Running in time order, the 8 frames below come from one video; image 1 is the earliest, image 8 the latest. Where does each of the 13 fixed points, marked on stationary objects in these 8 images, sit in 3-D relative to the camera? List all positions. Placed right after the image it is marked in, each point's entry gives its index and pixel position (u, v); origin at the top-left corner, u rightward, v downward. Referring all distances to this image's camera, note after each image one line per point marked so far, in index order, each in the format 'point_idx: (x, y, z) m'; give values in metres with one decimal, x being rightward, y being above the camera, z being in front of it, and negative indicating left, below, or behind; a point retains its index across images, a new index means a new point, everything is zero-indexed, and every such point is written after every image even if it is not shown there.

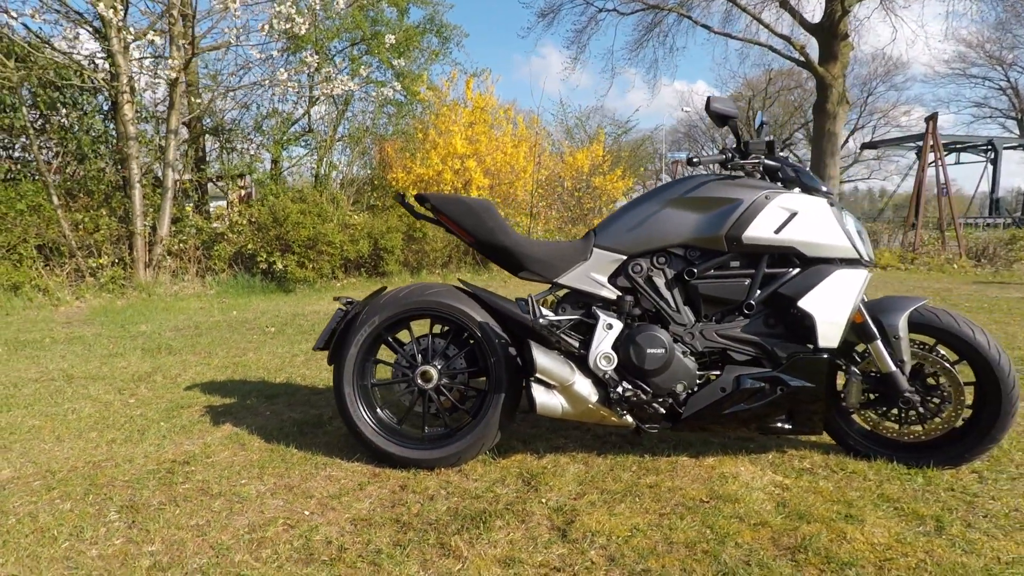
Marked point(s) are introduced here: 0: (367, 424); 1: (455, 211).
0: (-0.7, -0.7, +3.0) m
1: (-0.3, +0.4, +3.1) m
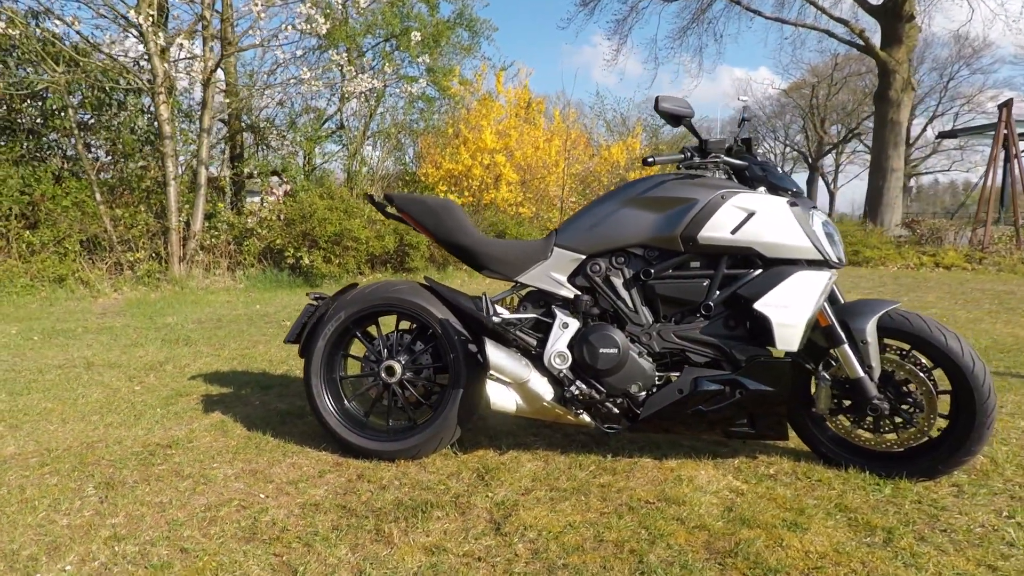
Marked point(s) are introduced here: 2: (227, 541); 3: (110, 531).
0: (-1.0, -0.7, +3.2) m
1: (-0.5, +0.4, +3.2) m
2: (-1.1, -1.0, +2.4) m
3: (-1.6, -1.0, +2.4) m
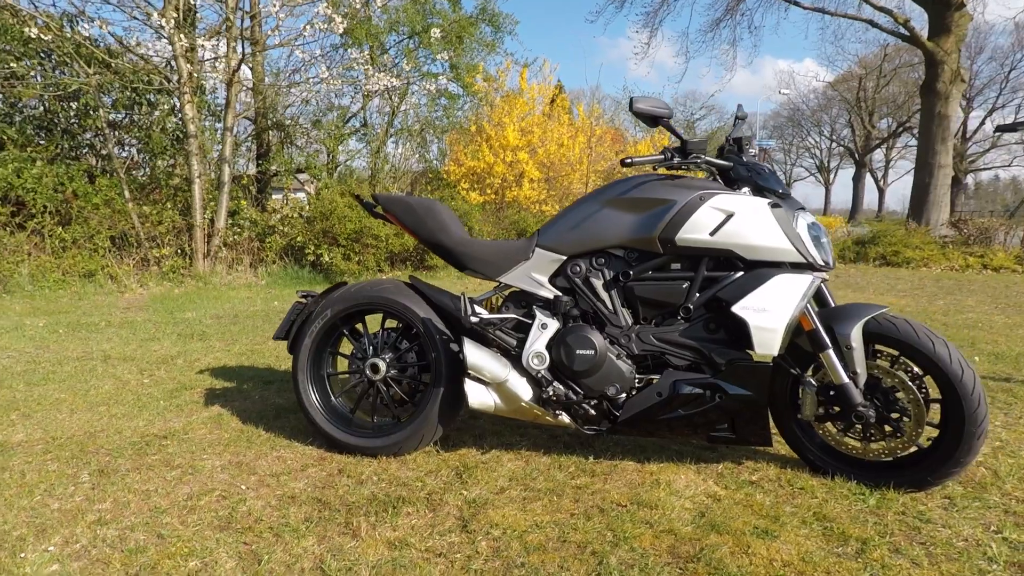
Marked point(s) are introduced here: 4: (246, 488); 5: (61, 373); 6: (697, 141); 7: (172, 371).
0: (-1.1, -0.7, +3.3) m
1: (-0.6, +0.4, +3.3) m
2: (-1.3, -1.0, +2.5) m
3: (-1.8, -1.0, +2.5) m
4: (-1.3, -0.9, +2.8) m
5: (-3.1, -0.6, +4.1) m
6: (+0.9, +0.7, +3.0) m
7: (-2.4, -0.6, +4.4) m
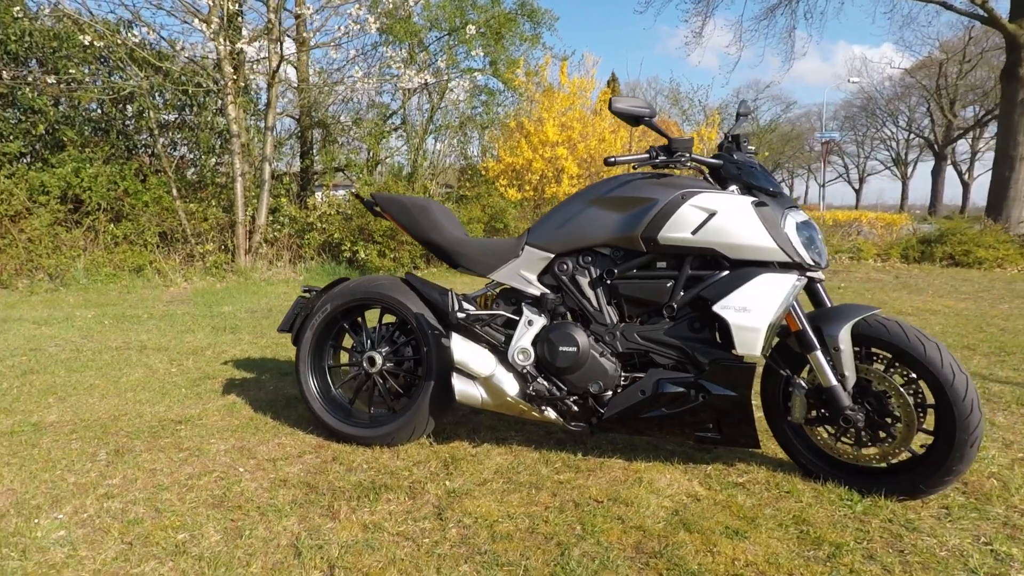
0: (-1.1, -0.6, +3.5) m
1: (-0.7, +0.4, +3.4) m
2: (-1.4, -1.0, +2.7) m
3: (-1.9, -0.9, +2.8) m
4: (-1.4, -0.9, +3.0) m
5: (-3.0, -0.5, +4.4) m
6: (+0.9, +0.8, +3.0) m
7: (-2.4, -0.6, +4.7) m
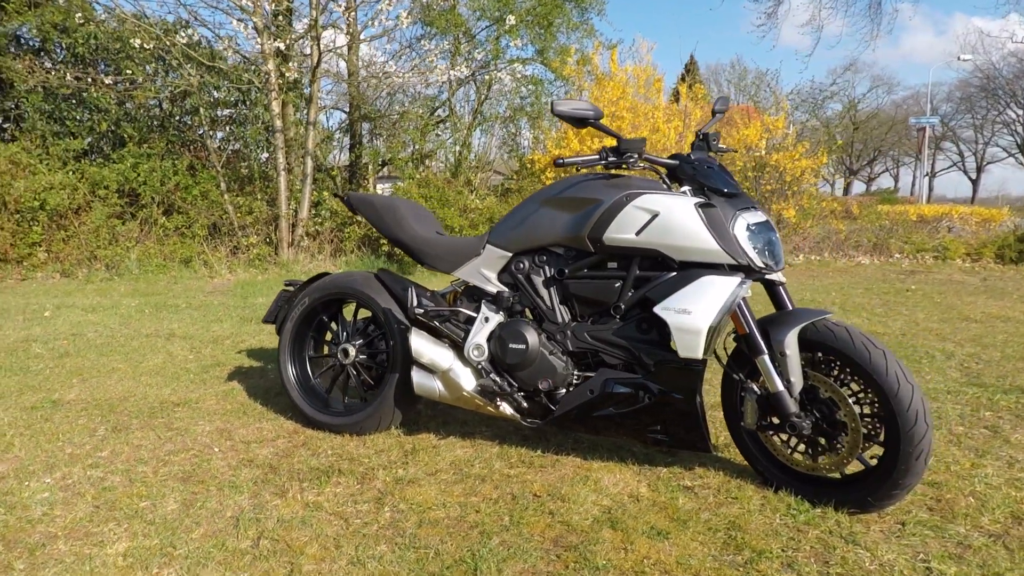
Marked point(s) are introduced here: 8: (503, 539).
0: (-1.3, -0.6, +3.7) m
1: (-0.9, +0.5, +3.6) m
2: (-1.7, -0.9, +3.0) m
3: (-2.2, -0.9, +3.1) m
4: (-1.6, -0.9, +3.3) m
5: (-3.1, -0.5, +4.9) m
6: (+0.6, +0.7, +3.1) m
7: (-2.5, -0.5, +5.1) m
8: (0.0, -1.1, +2.6) m
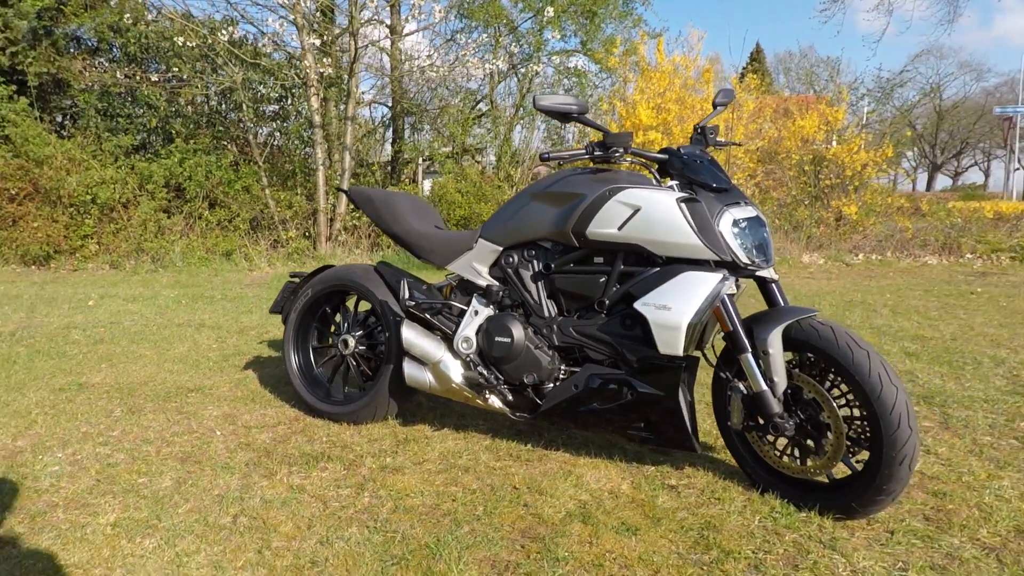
0: (-1.4, -0.6, +3.9) m
1: (-0.9, +0.5, +3.7) m
2: (-1.8, -0.9, +3.2) m
3: (-2.2, -0.8, +3.3) m
4: (-1.7, -0.8, +3.5) m
5: (-3.0, -0.4, +5.2) m
6: (+0.5, +0.8, +3.0) m
7: (-2.4, -0.5, +5.3) m
8: (-0.2, -1.0, +2.6) m
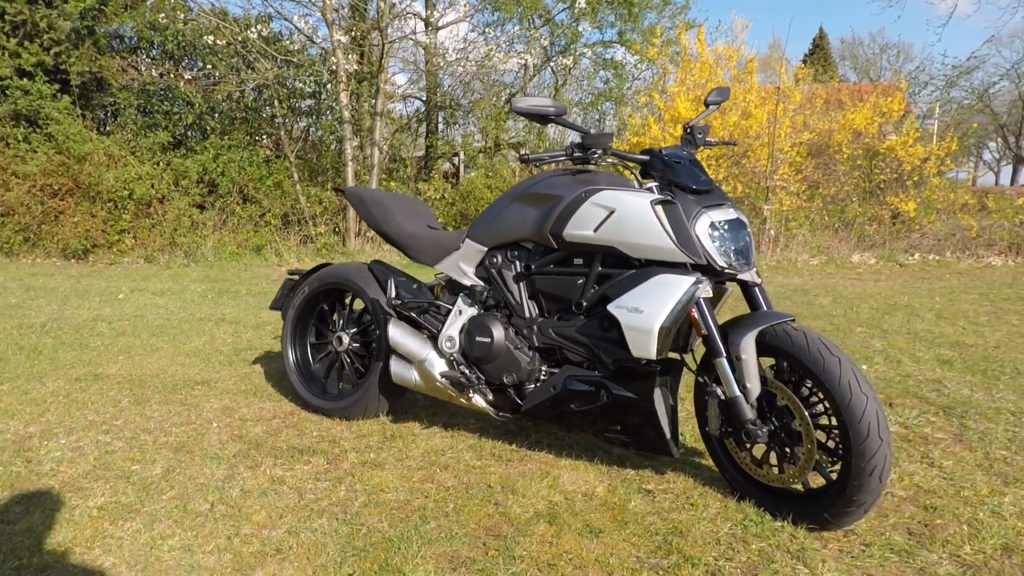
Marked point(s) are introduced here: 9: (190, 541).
0: (-1.4, -0.6, +4.0) m
1: (-1.0, +0.5, +3.8) m
2: (-1.9, -0.9, +3.3) m
3: (-2.3, -0.8, +3.5) m
4: (-1.8, -0.8, +3.6) m
5: (-3.0, -0.4, +5.4) m
6: (+0.4, +0.8, +3.0) m
7: (-2.3, -0.4, +5.5) m
8: (-0.3, -1.0, +2.7) m
9: (-1.3, -1.0, +2.5) m
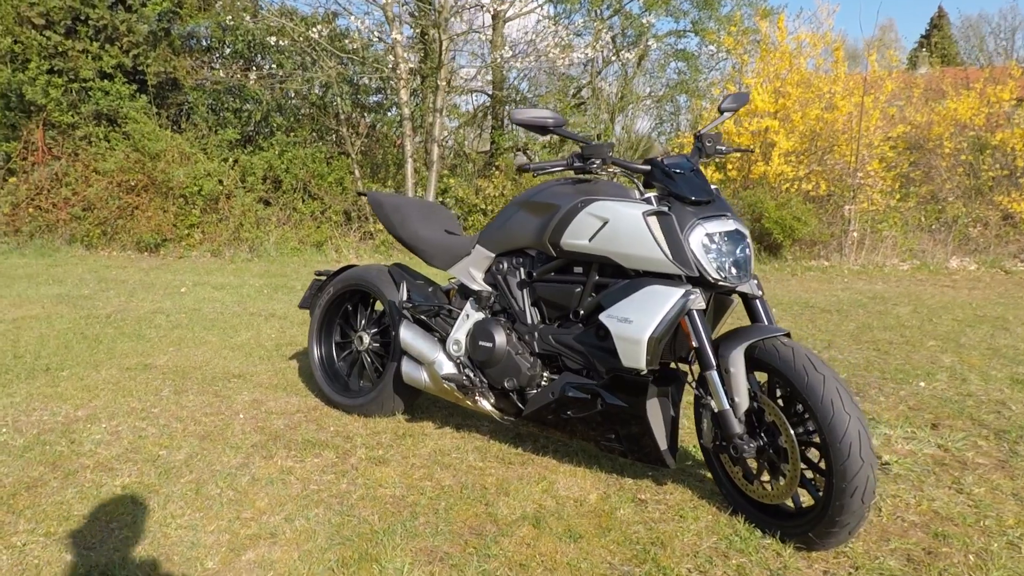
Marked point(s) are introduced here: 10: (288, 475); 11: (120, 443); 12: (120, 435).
0: (-1.3, -0.6, +4.2) m
1: (-0.9, +0.5, +4.0) m
2: (-1.9, -0.9, +3.6) m
3: (-2.3, -0.8, +3.8) m
4: (-1.7, -0.8, +3.9) m
5: (-2.8, -0.4, +5.8) m
6: (+0.4, +0.7, +3.1) m
7: (-2.1, -0.4, +5.8) m
8: (-0.4, -1.1, +2.8) m
9: (-1.4, -1.0, +2.7) m
10: (-1.2, -1.0, +3.2) m
11: (-2.2, -0.9, +3.4) m
12: (-2.3, -0.9, +3.5) m
